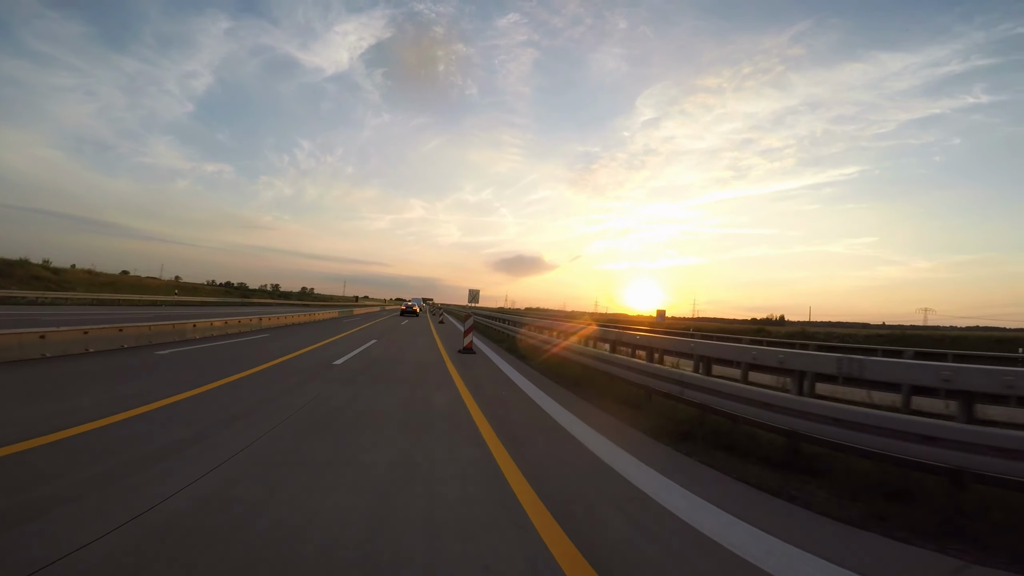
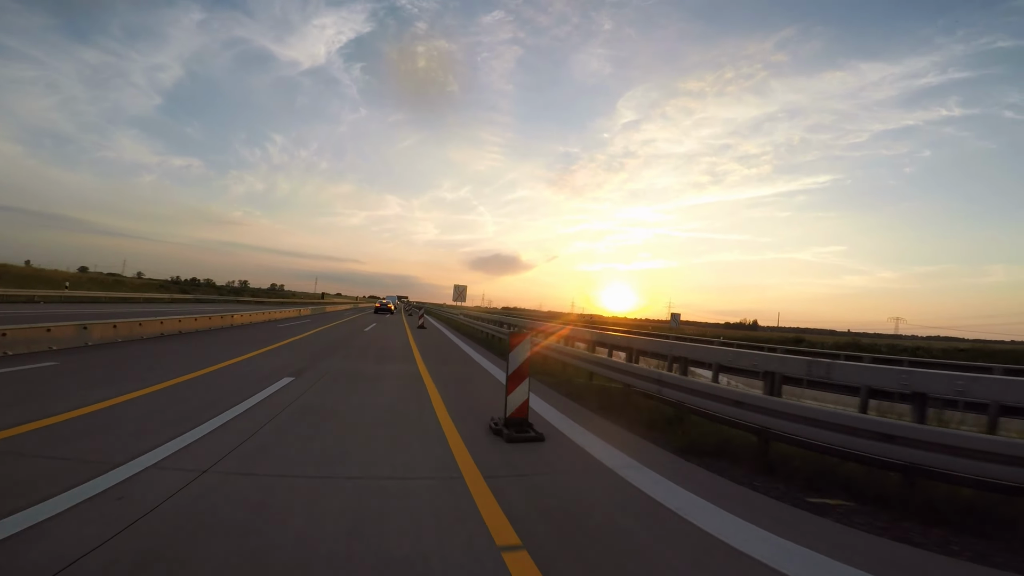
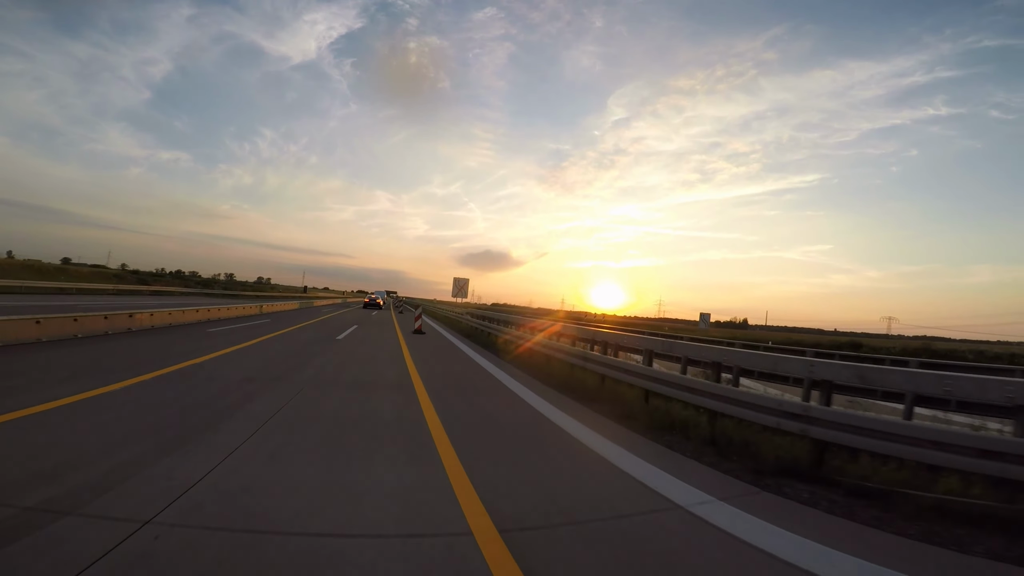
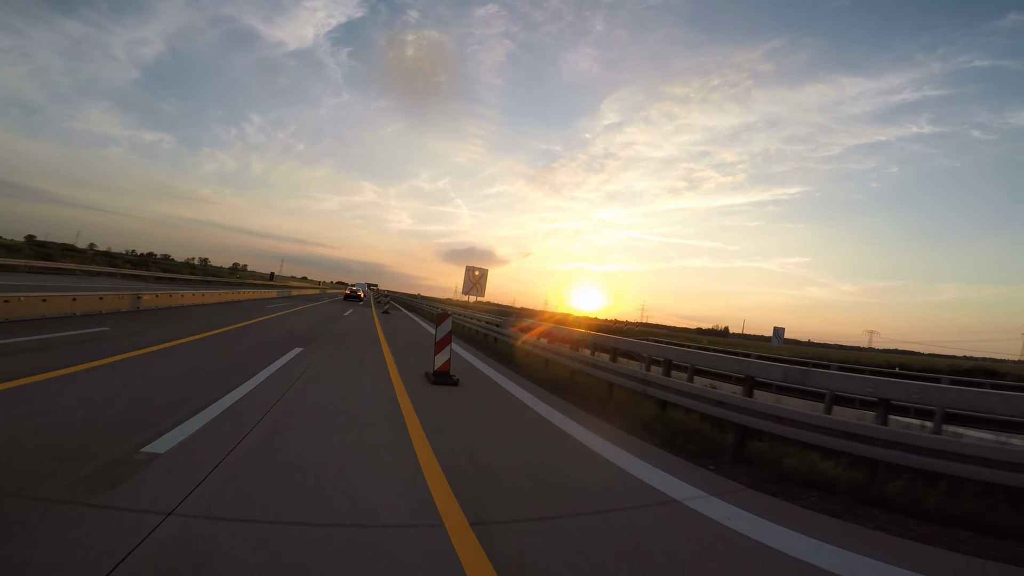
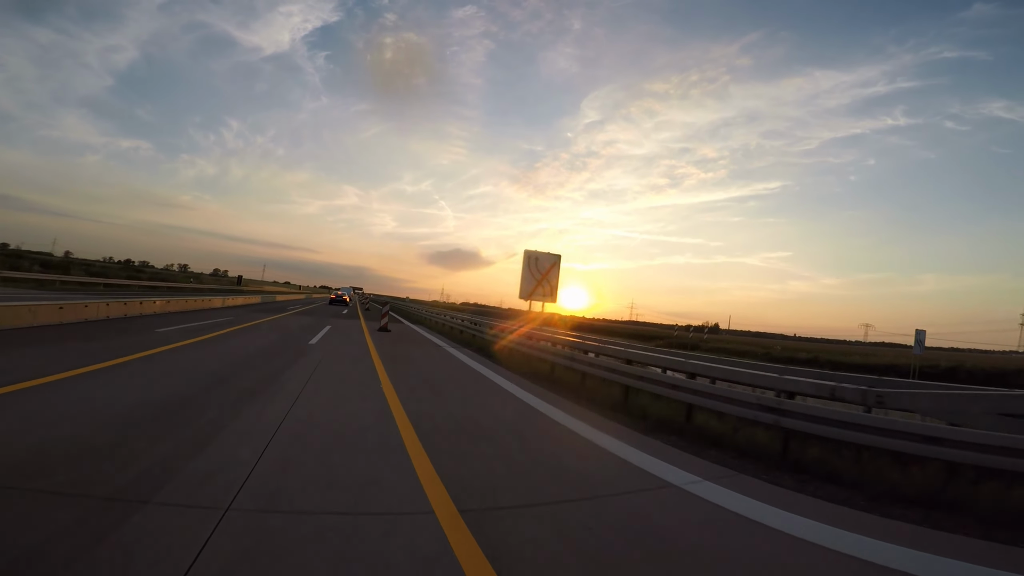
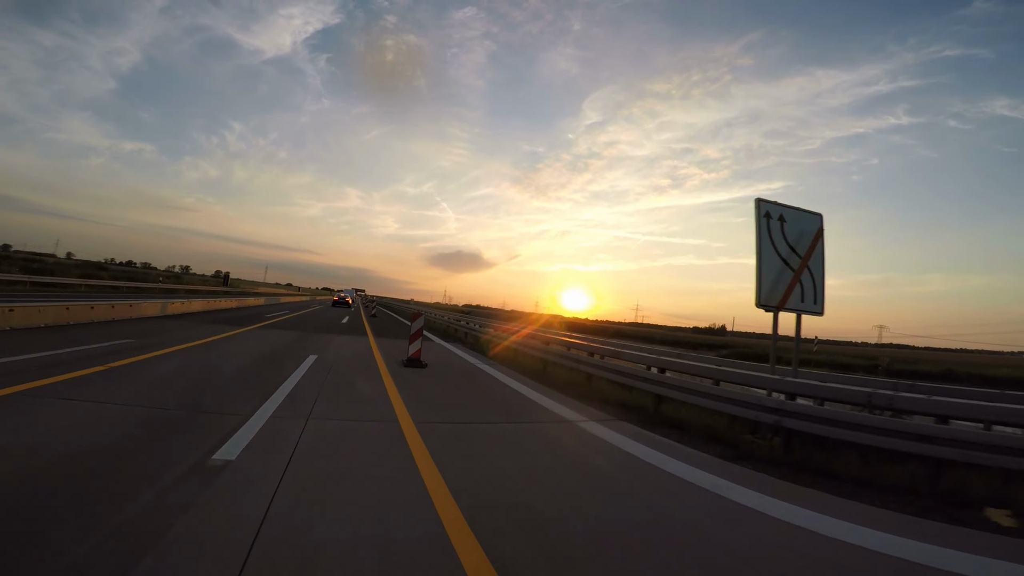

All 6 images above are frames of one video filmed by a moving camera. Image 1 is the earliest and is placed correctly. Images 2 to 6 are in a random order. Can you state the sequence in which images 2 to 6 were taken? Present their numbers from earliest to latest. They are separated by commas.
2, 3, 4, 5, 6
